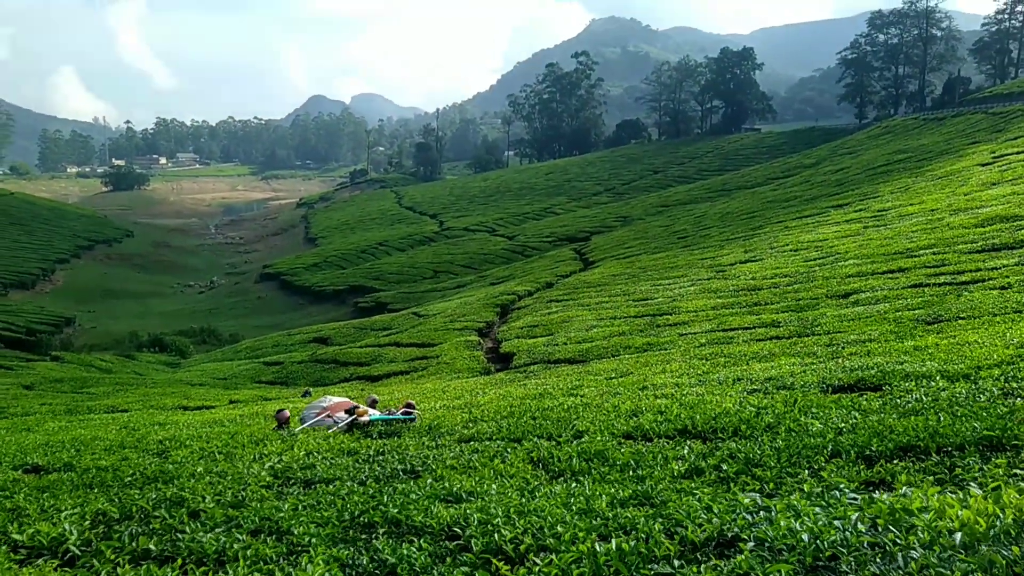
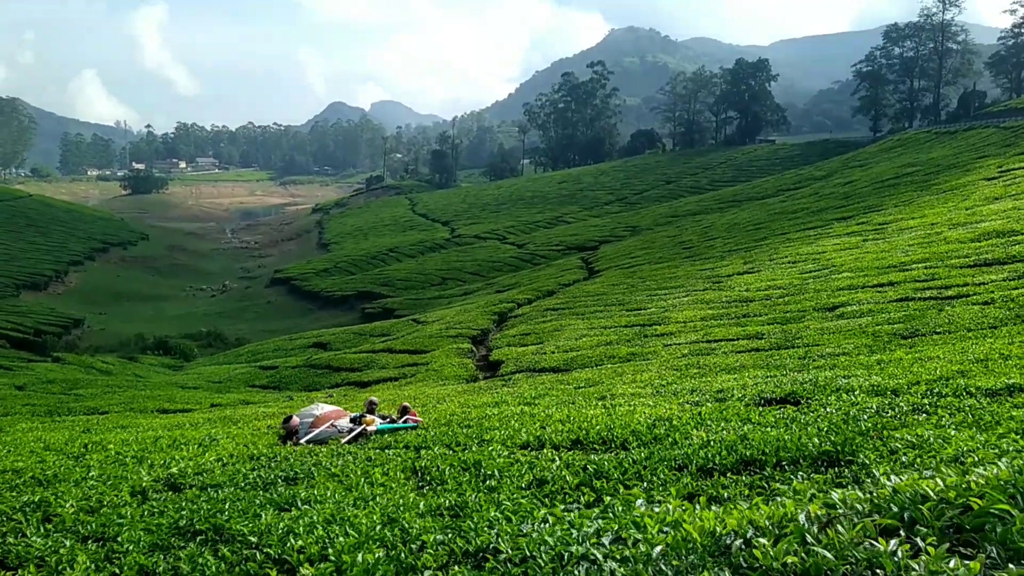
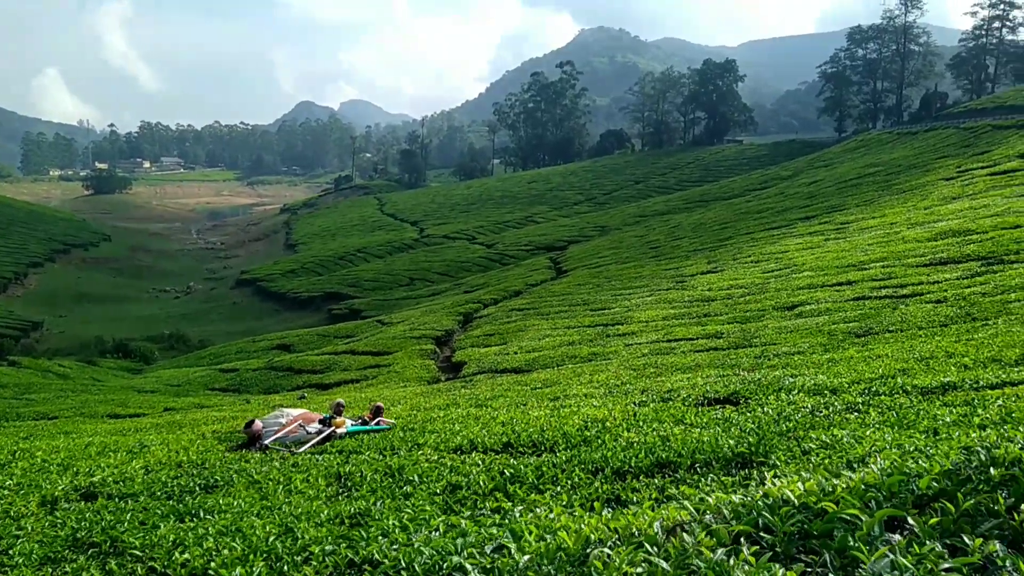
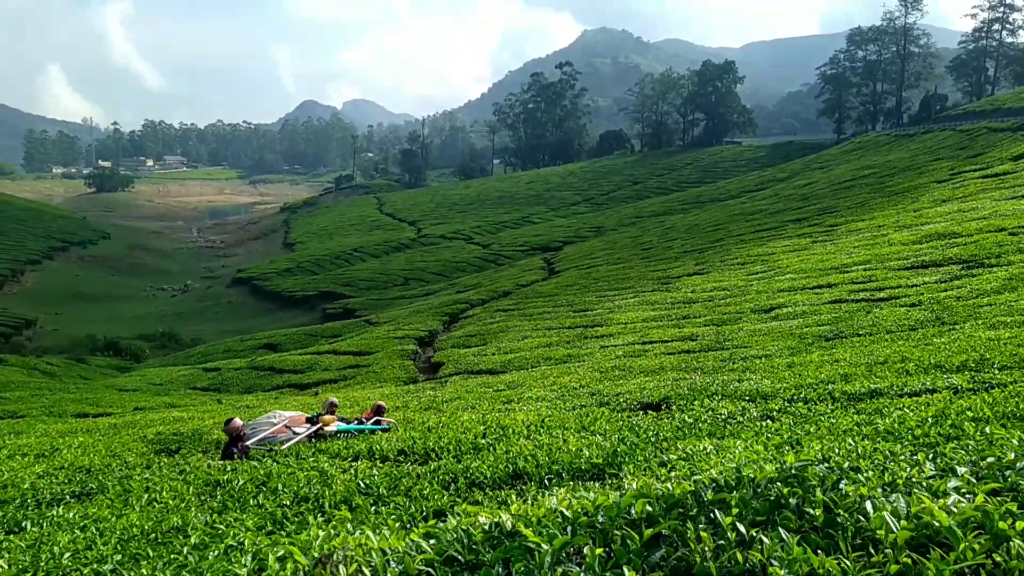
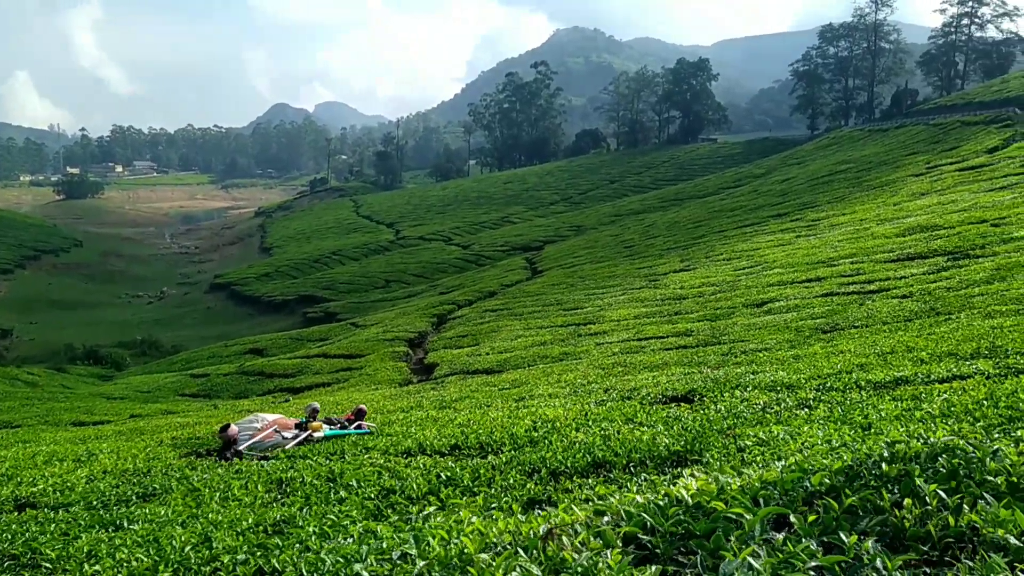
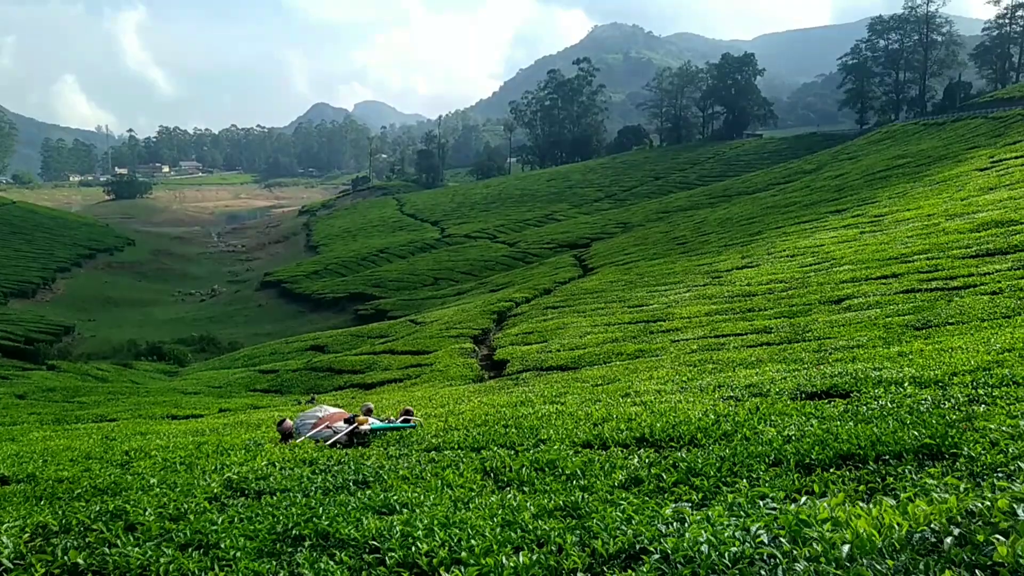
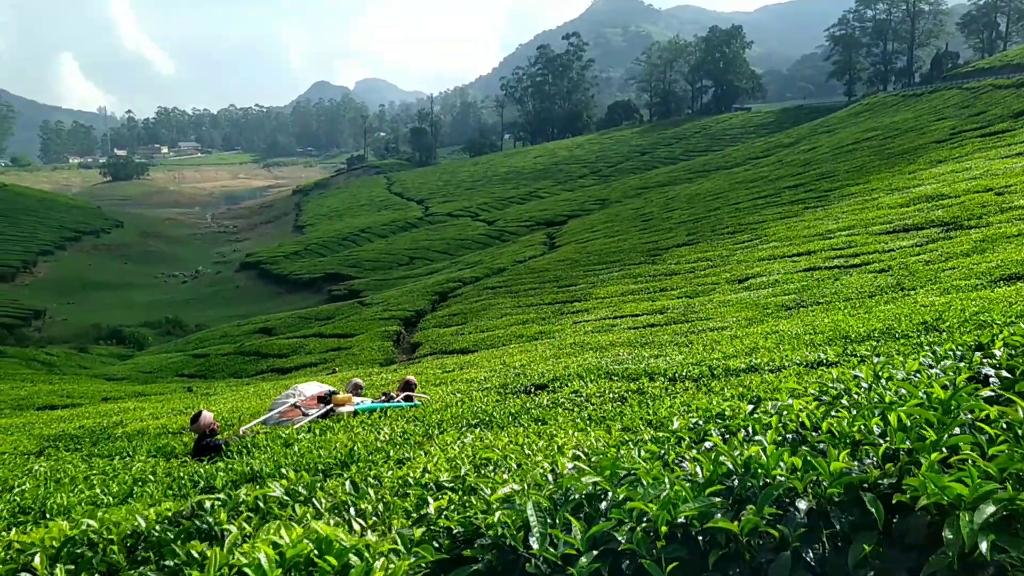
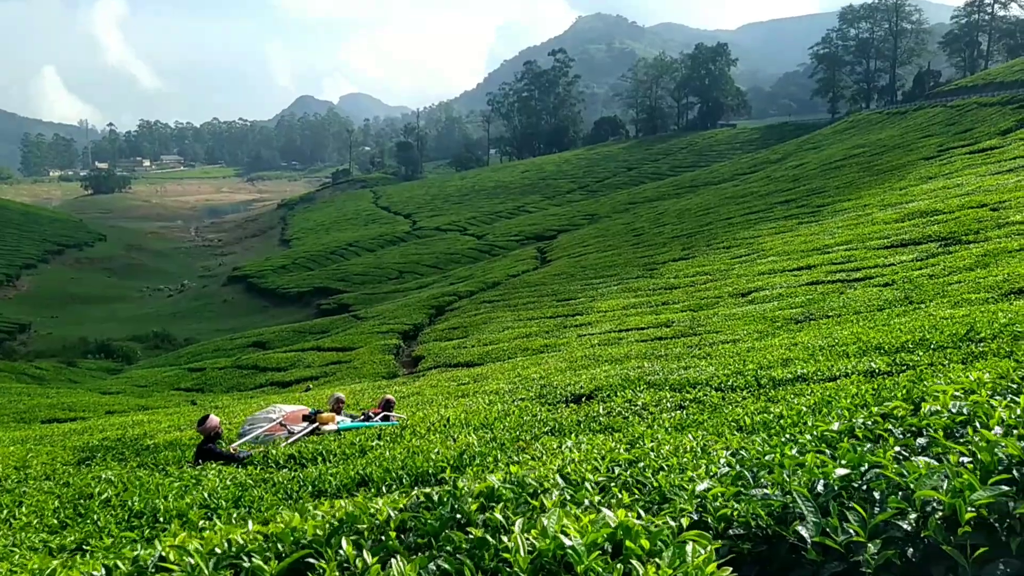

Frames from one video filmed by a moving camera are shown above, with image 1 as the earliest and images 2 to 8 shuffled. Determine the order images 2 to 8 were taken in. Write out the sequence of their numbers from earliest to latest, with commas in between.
6, 2, 3, 5, 4, 8, 7
